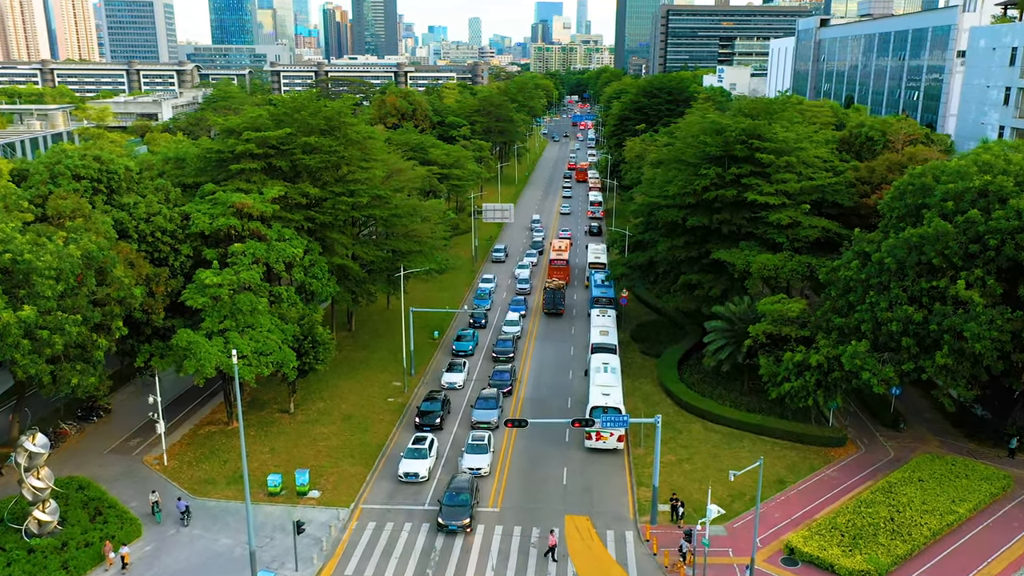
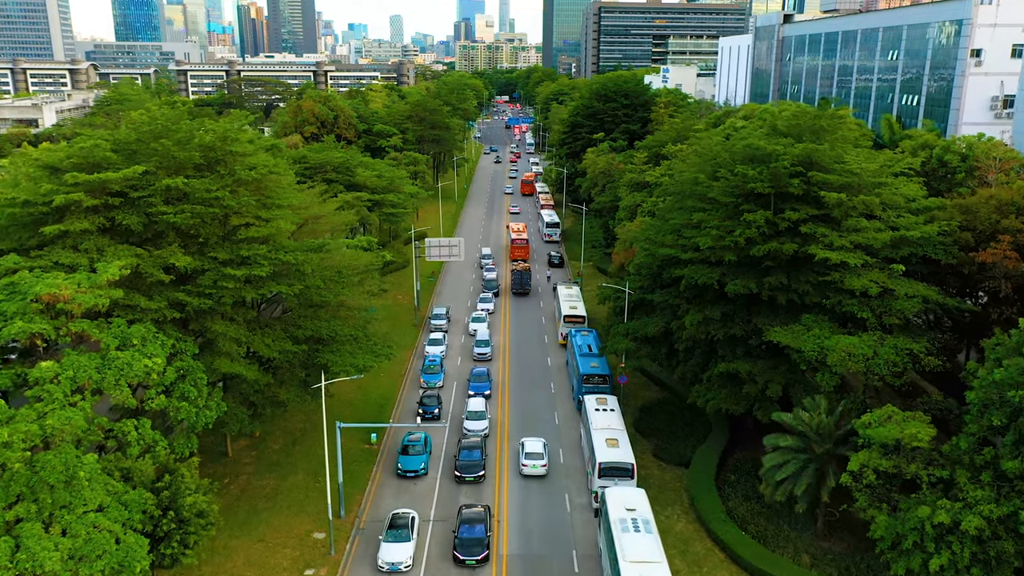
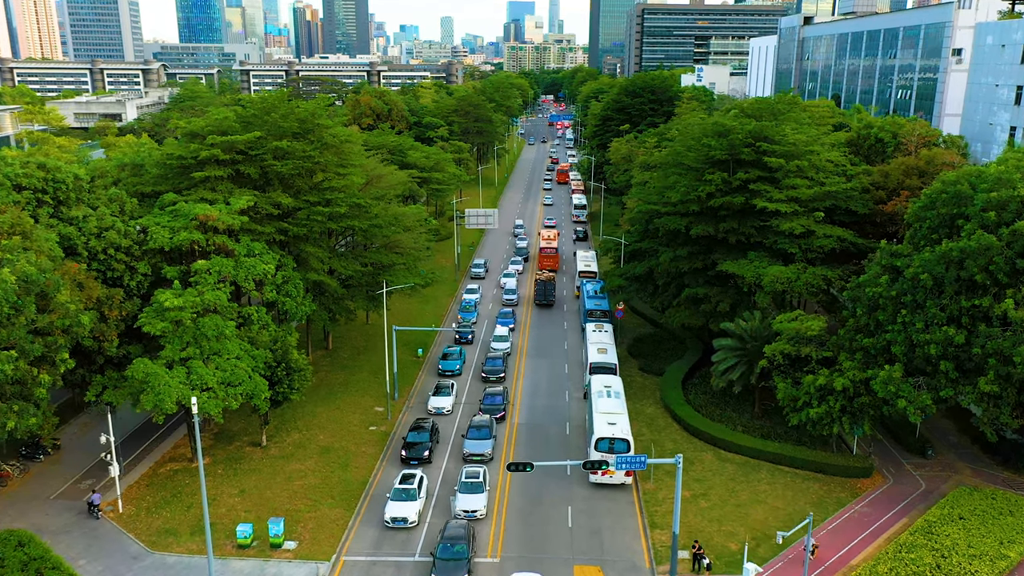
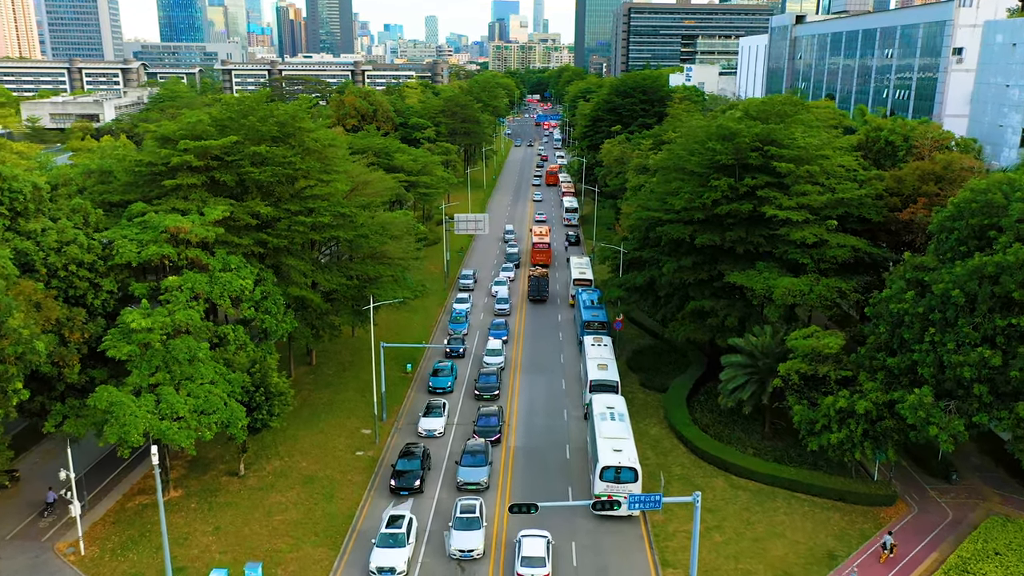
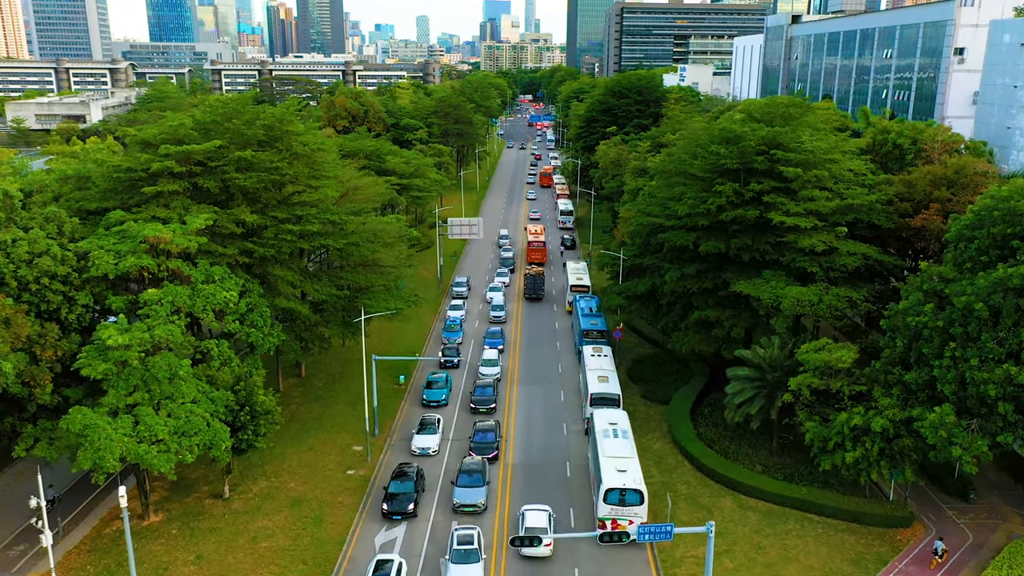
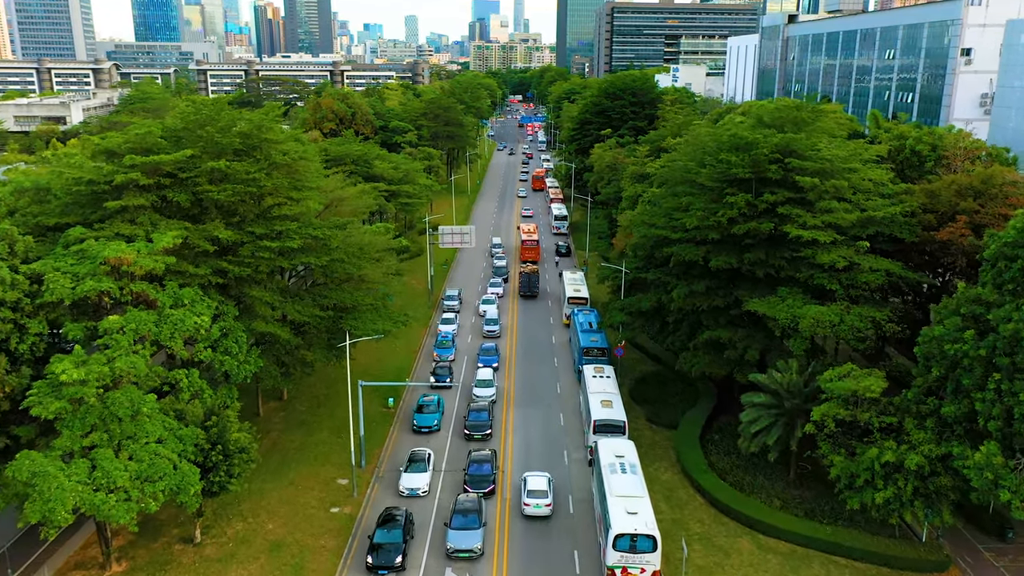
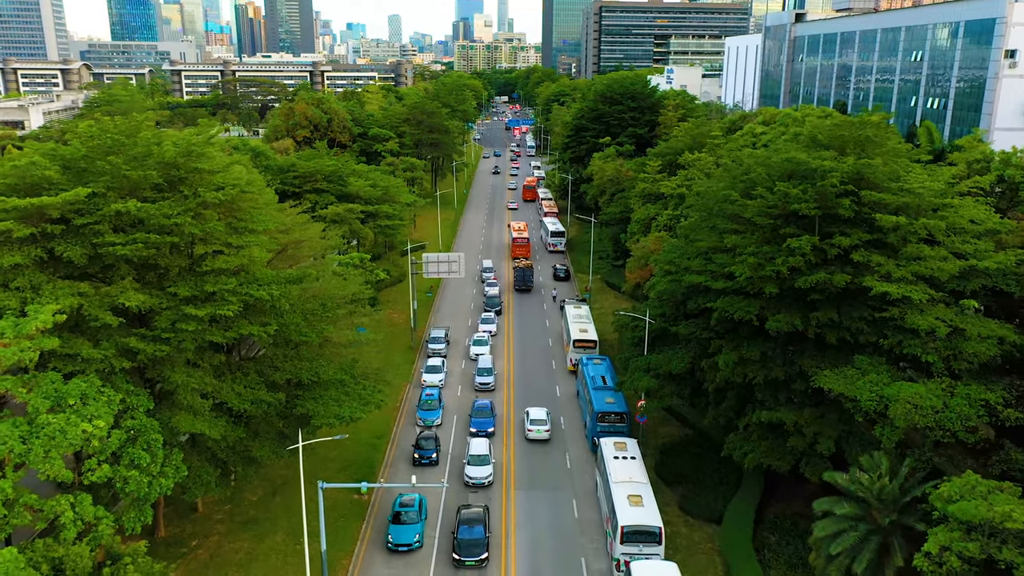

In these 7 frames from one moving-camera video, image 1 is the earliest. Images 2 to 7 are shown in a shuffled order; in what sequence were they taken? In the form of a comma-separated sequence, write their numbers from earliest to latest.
3, 4, 5, 6, 2, 7
